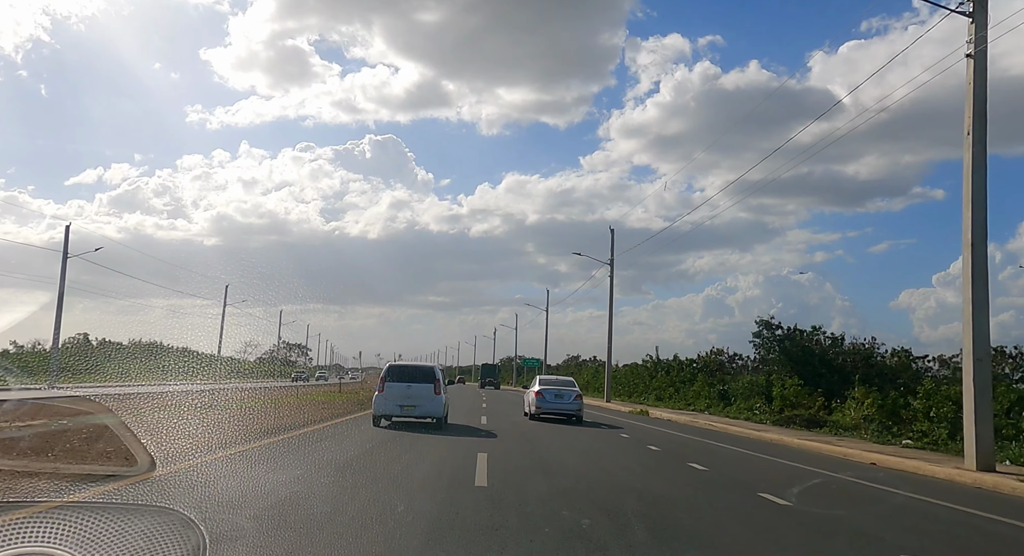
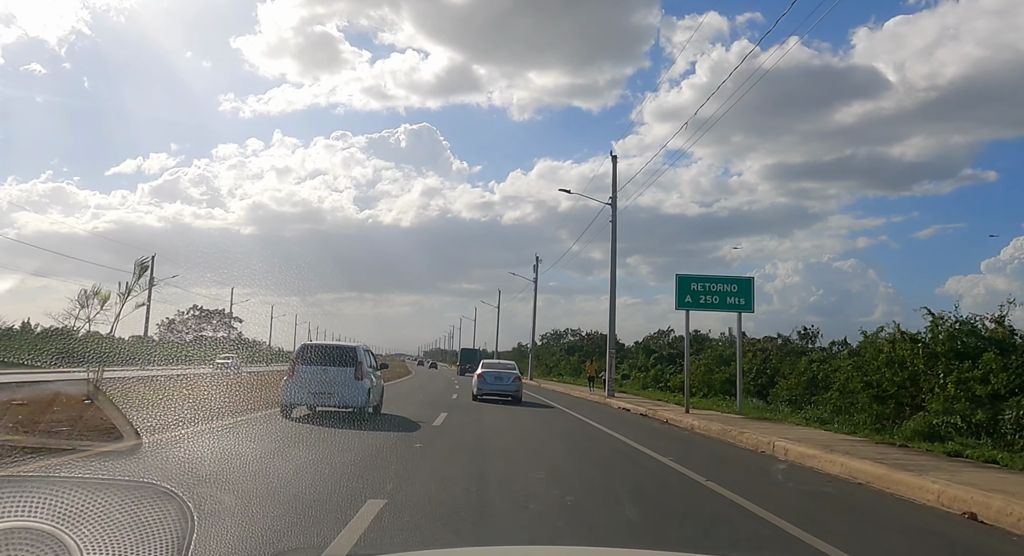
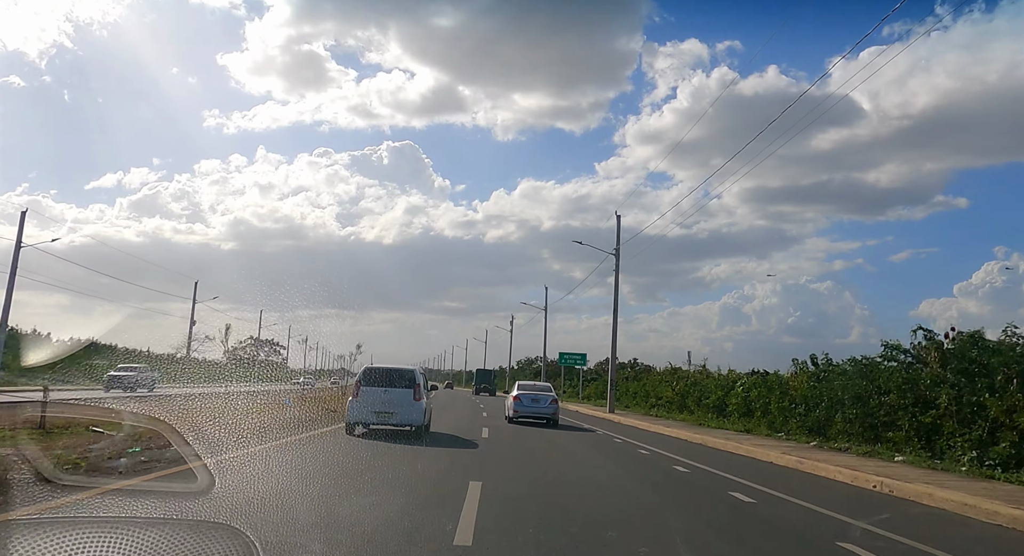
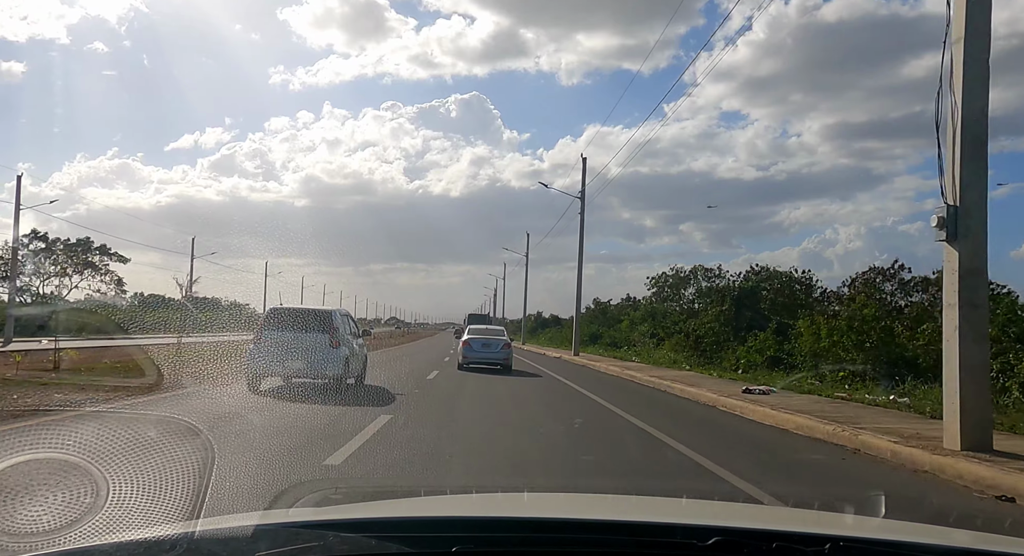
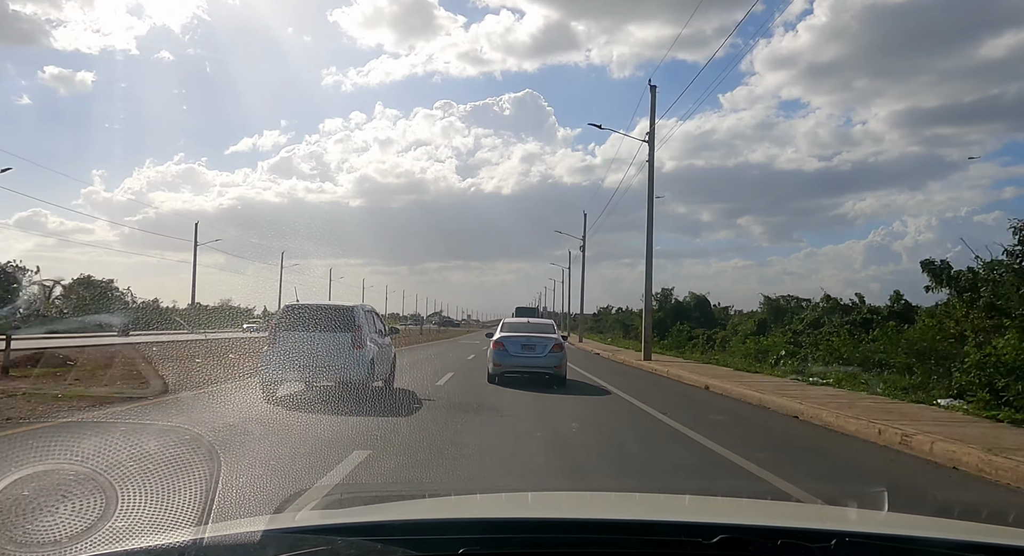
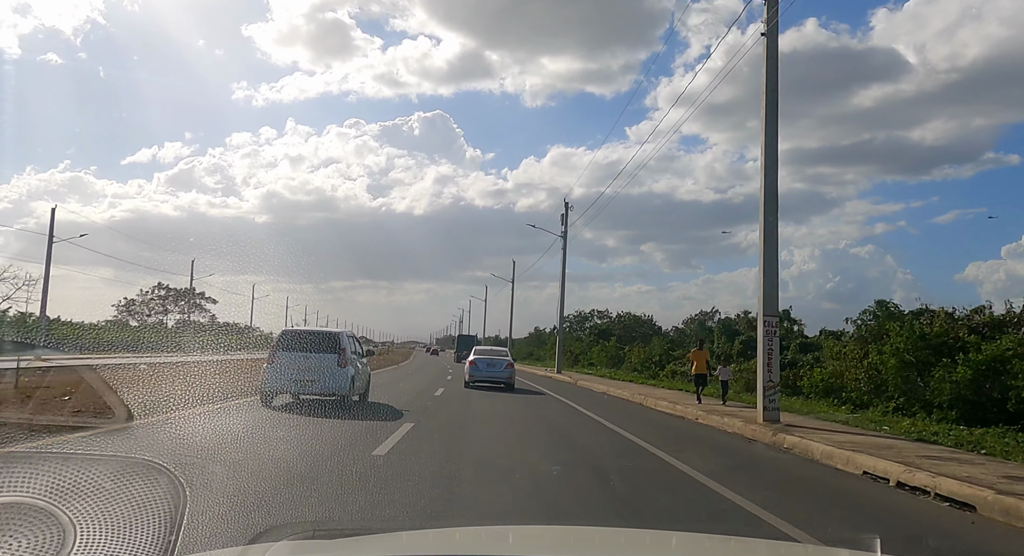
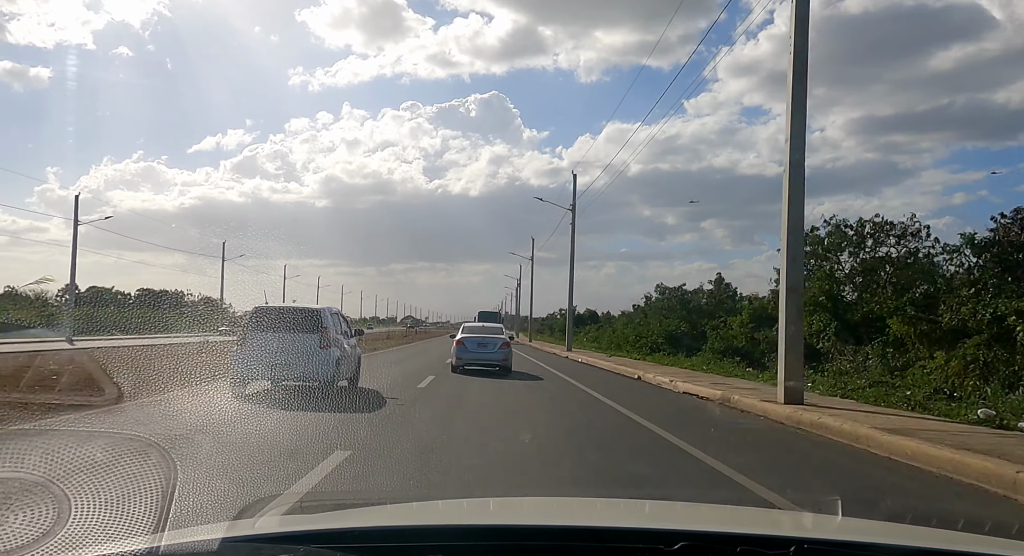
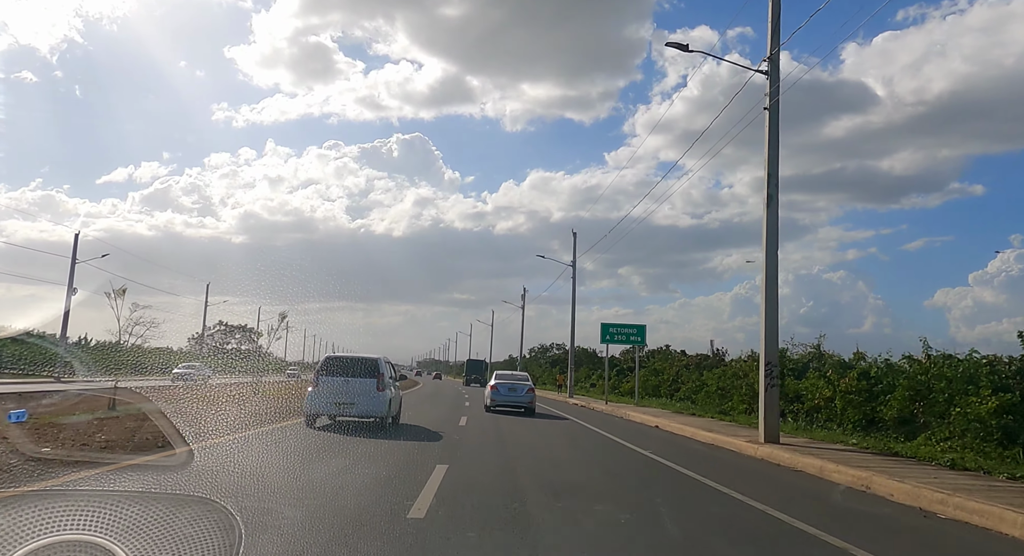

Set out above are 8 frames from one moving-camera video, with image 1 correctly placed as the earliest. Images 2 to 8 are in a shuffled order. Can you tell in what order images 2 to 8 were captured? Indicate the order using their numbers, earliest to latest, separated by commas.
3, 8, 2, 6, 4, 7, 5
